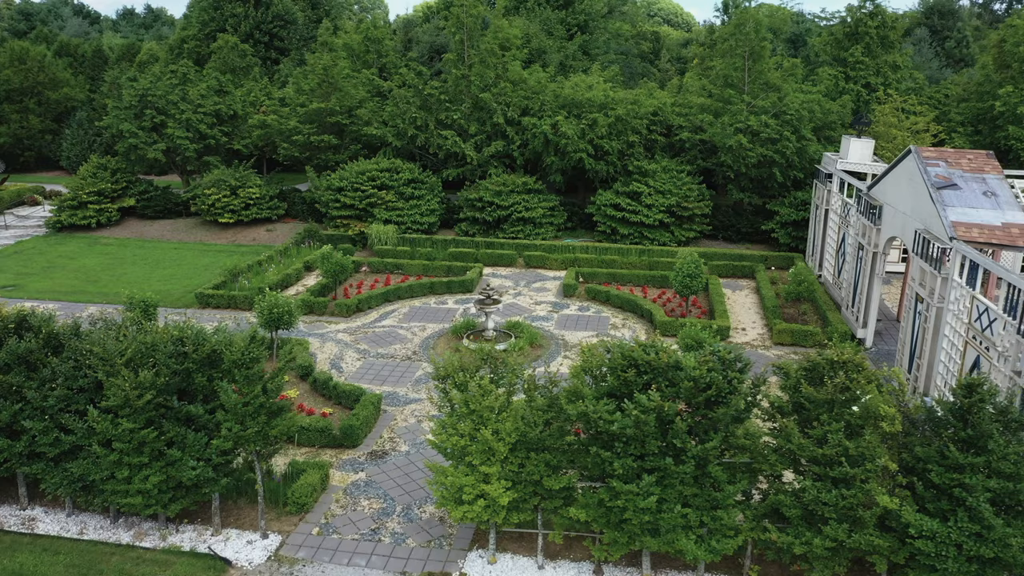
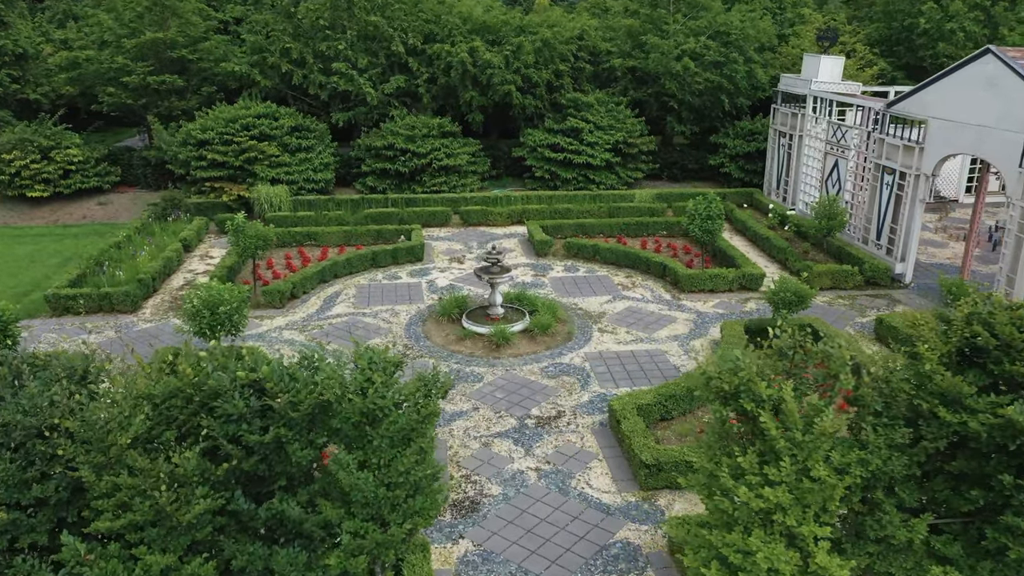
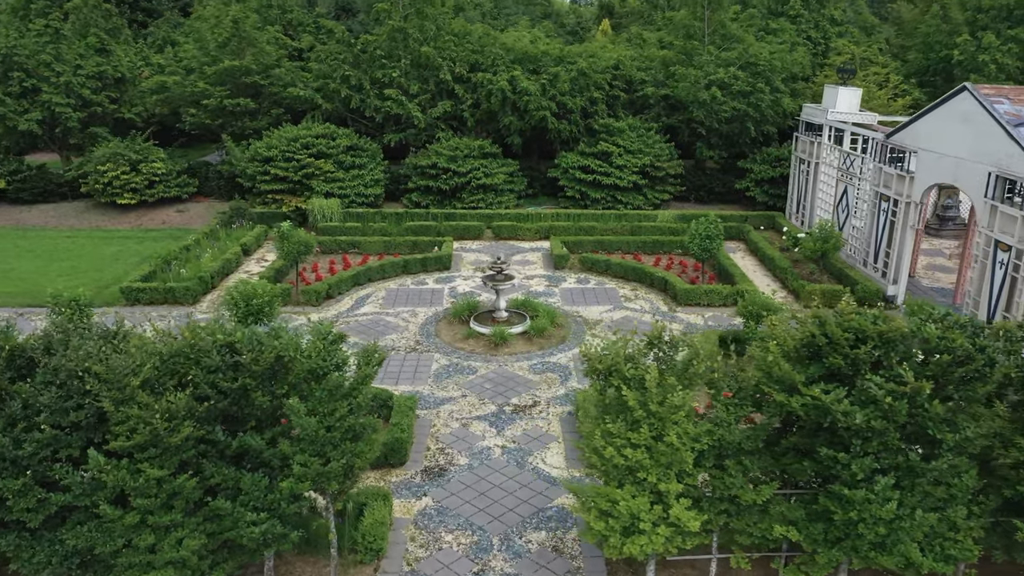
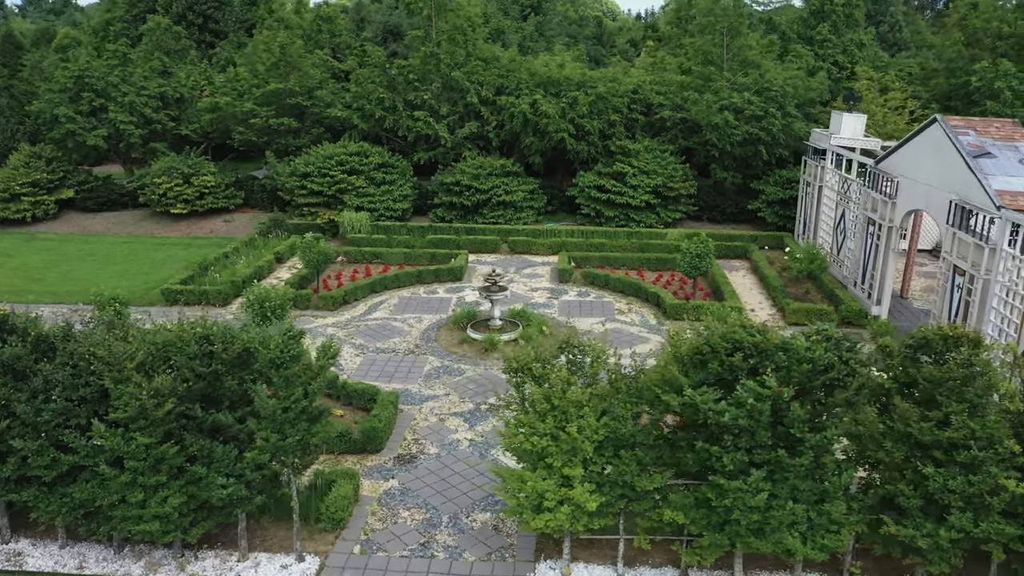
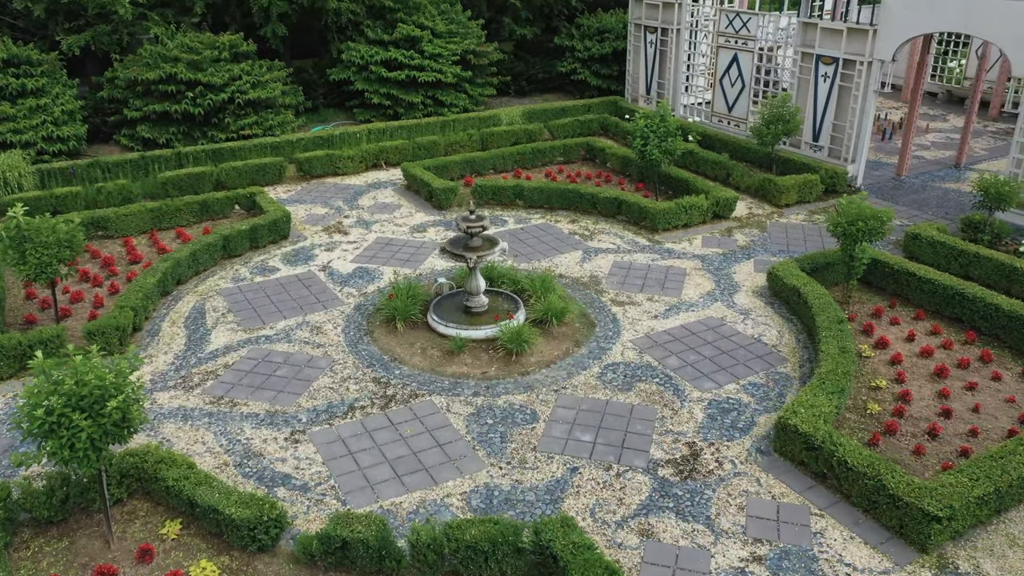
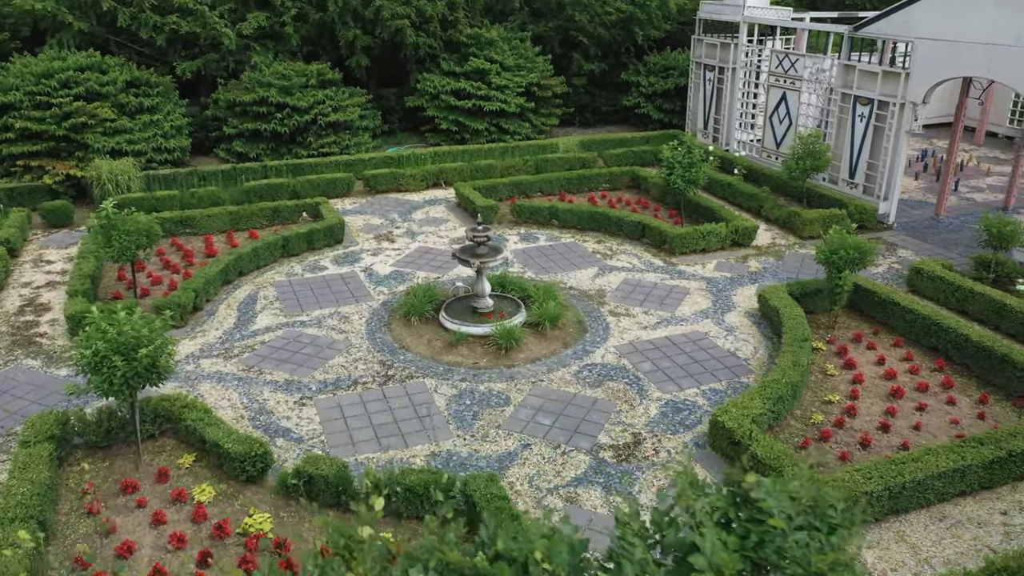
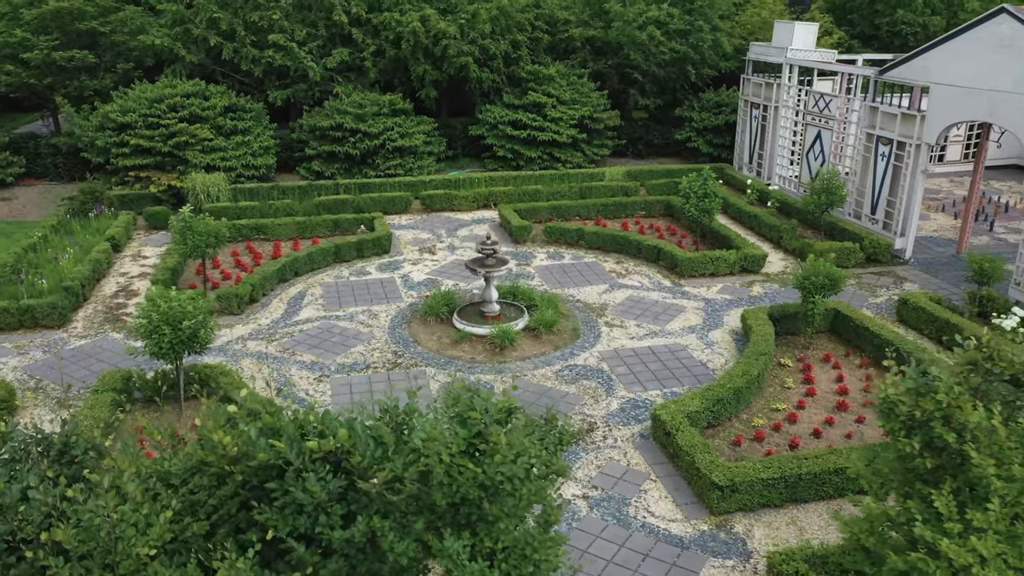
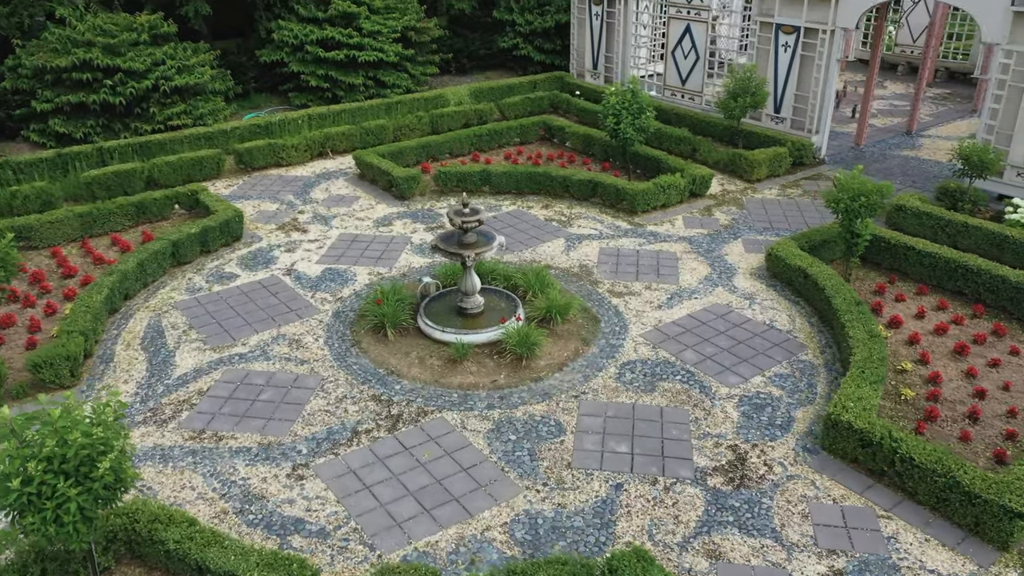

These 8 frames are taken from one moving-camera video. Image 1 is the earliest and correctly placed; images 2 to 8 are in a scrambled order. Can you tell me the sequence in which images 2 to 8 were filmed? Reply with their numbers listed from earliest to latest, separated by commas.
4, 3, 2, 7, 6, 5, 8
